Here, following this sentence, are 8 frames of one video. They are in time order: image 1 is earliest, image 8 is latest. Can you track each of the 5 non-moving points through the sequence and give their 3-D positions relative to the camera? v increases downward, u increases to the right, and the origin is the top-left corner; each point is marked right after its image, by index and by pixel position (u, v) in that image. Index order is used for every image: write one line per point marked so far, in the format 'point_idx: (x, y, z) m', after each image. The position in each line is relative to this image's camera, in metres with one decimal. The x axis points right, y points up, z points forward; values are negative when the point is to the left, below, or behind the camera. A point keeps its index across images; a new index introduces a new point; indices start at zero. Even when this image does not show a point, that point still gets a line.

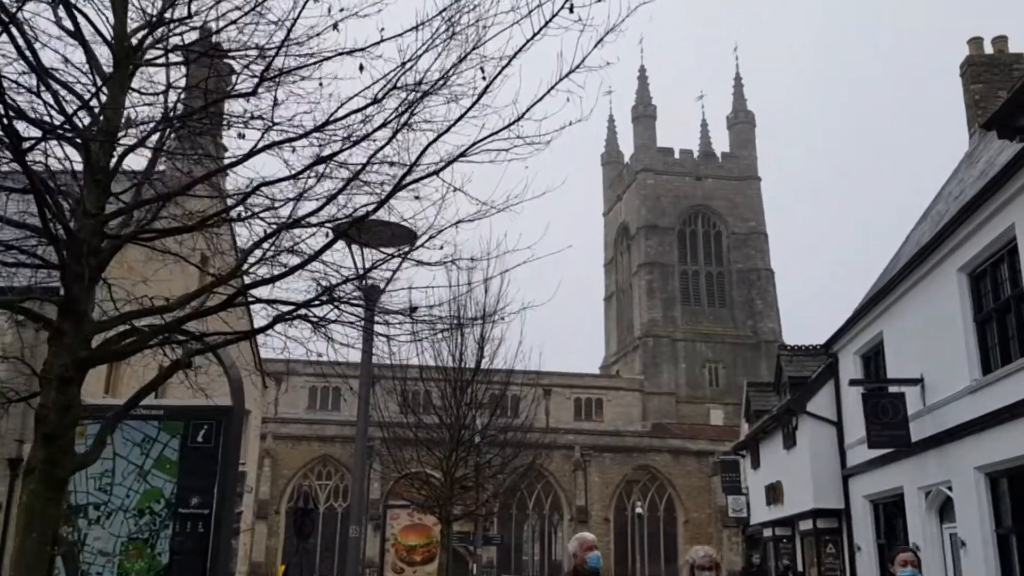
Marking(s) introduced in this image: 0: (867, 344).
0: (+6.4, -1.0, +16.1) m
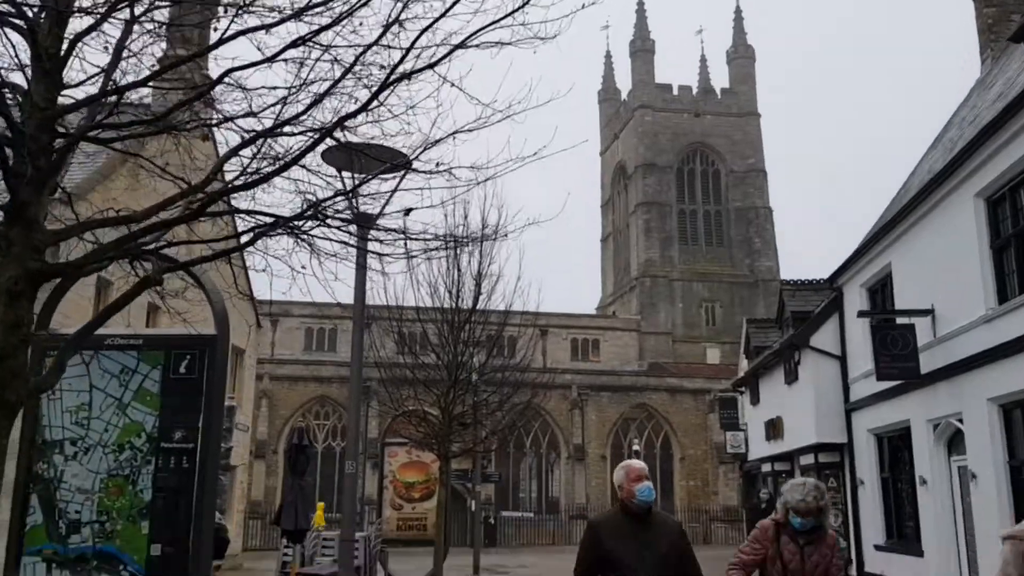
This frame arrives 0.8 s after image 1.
0: (+6.3, +0.2, +15.7) m
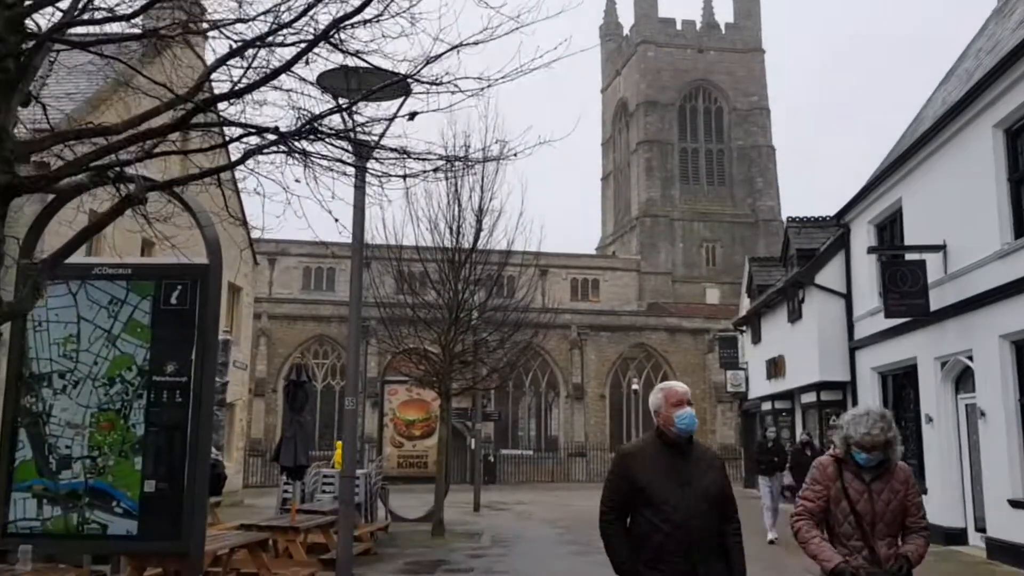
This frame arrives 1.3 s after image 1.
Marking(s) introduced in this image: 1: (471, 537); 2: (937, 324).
0: (+6.3, +1.3, +15.4) m
1: (-0.7, -4.0, +14.6) m
2: (+6.1, -0.5, +13.0) m
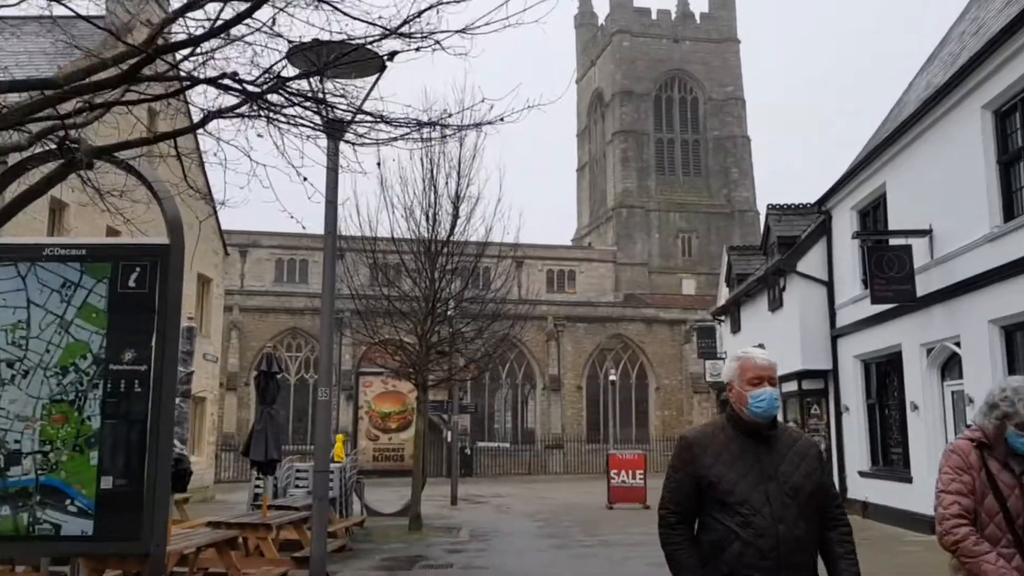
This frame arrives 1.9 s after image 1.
0: (+6.0, +1.5, +15.2) m
1: (-1.0, -3.8, +14.2) m
2: (+5.8, -0.3, +12.8) m
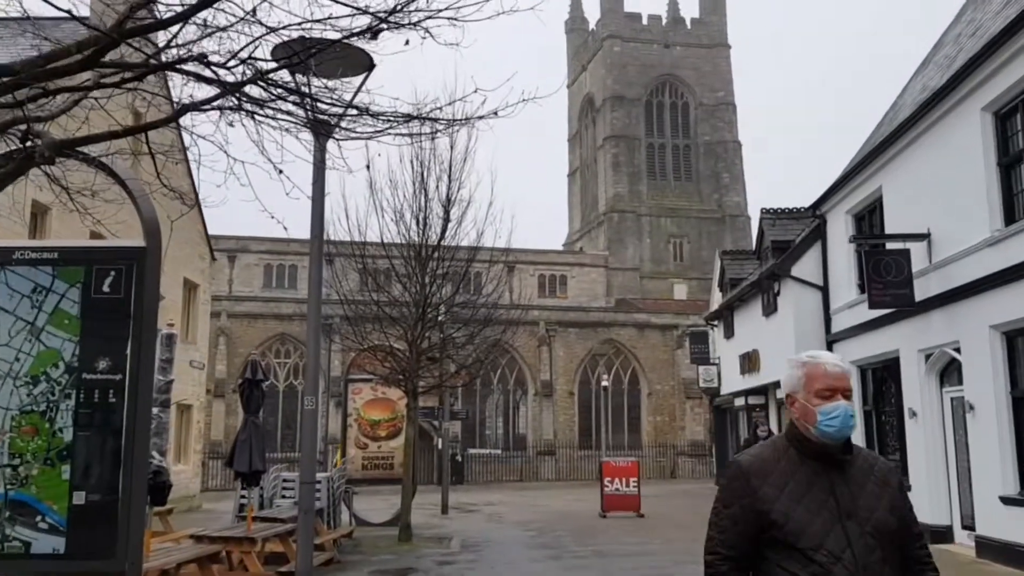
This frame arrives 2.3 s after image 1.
0: (+5.8, +1.4, +15.0) m
1: (-1.1, -3.9, +13.9) m
2: (+5.7, -0.4, +12.6) m
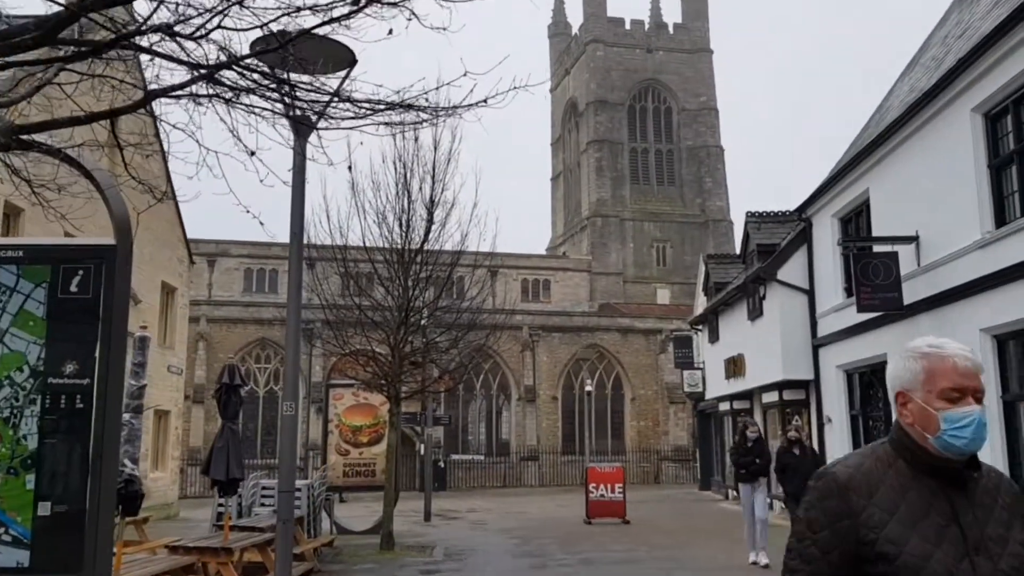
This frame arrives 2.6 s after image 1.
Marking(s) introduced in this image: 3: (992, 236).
0: (+5.6, +1.4, +14.9) m
1: (-1.4, -4.0, +13.7) m
2: (+5.5, -0.4, +12.5) m
3: (+5.5, +0.6, +10.3) m
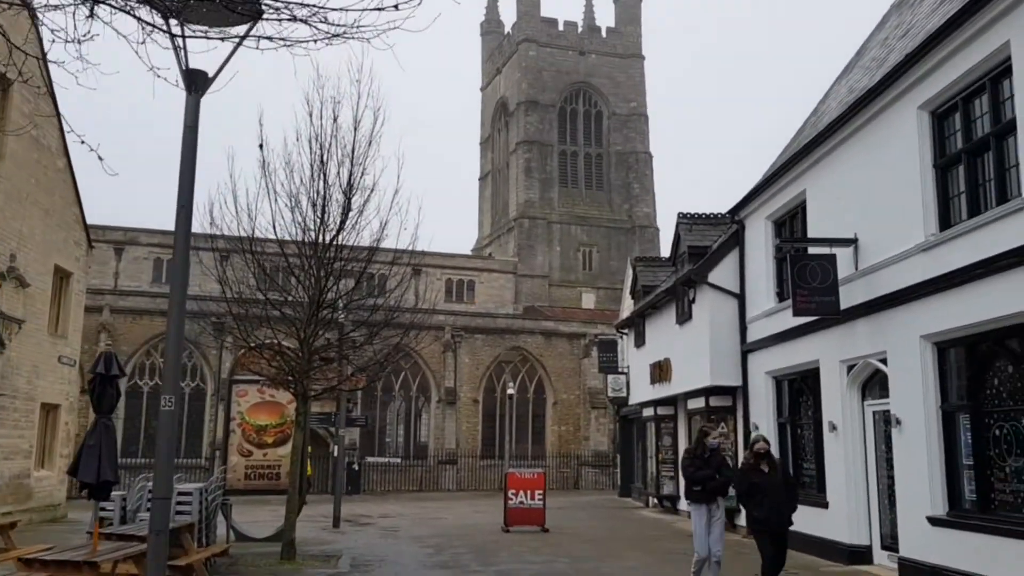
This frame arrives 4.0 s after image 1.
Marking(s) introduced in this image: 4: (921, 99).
0: (+4.4, +1.3, +14.5) m
1: (-2.6, -3.8, +12.6) m
2: (+4.4, -0.5, +12.0) m
3: (+4.6, +0.6, +9.9) m
4: (+4.7, +2.1, +10.4) m
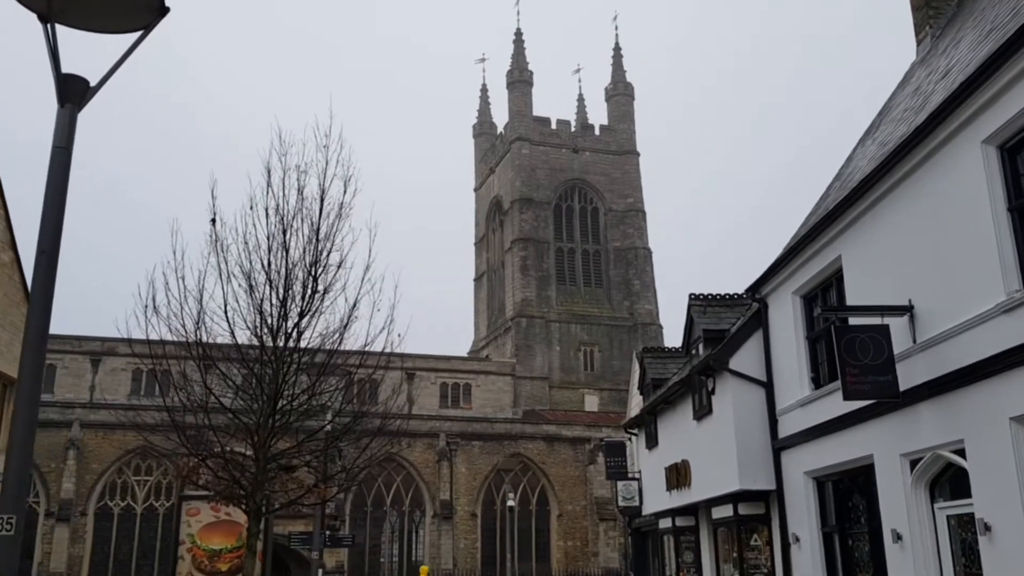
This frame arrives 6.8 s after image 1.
0: (+4.2, +0.1, +12.7) m
1: (-2.6, -4.9, +10.2) m
2: (+4.3, -1.3, +10.0) m
3: (+4.5, -0.1, +8.0) m
4: (+4.5, +1.5, +8.7) m
